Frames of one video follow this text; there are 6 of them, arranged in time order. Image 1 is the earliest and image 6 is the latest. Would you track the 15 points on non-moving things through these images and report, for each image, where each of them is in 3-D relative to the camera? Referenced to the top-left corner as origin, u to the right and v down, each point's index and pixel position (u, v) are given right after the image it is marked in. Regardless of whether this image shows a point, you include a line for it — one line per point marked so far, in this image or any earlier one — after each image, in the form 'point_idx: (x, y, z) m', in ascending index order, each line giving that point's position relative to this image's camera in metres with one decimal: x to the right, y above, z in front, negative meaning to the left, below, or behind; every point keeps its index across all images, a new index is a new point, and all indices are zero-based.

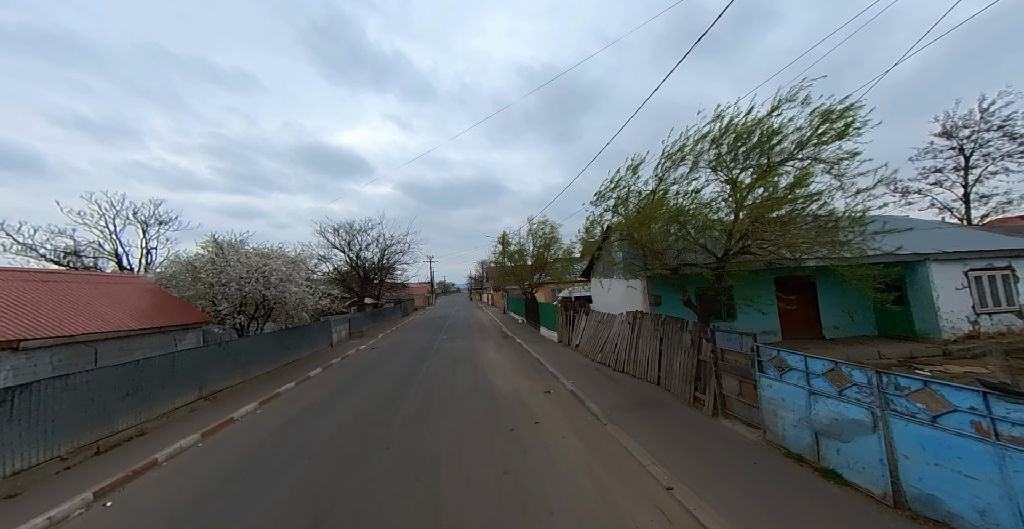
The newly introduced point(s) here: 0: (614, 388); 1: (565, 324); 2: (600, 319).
0: (+2.2, -2.7, +7.2) m
1: (+2.1, -2.4, +12.9) m
2: (+2.7, -1.7, +10.1) m
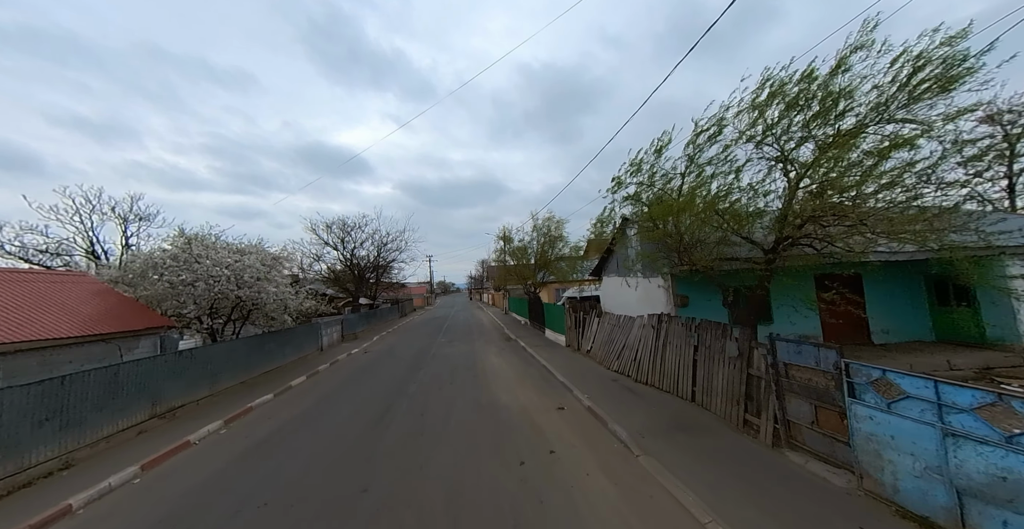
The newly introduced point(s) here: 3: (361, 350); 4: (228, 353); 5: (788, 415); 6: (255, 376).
0: (+2.3, -2.6, +6.1) m
1: (+2.2, -2.3, +11.9) m
2: (+2.8, -1.6, +9.1) m
3: (-6.9, -3.9, +15.3) m
4: (-7.2, -2.2, +8.5) m
5: (+3.4, -1.8, +4.1) m
6: (-7.3, -3.2, +9.5) m
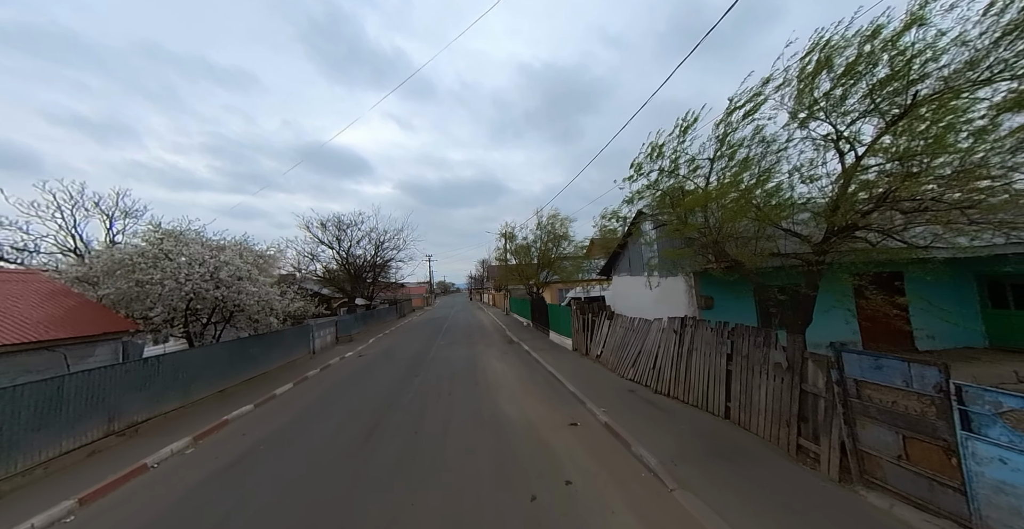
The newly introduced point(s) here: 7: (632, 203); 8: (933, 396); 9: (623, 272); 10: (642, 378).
0: (+2.4, -2.5, +5.4) m
1: (+2.3, -2.2, +11.1) m
2: (+2.9, -1.5, +8.3) m
3: (-6.8, -3.9, +14.6) m
4: (-7.1, -2.2, +7.8) m
5: (+3.5, -1.8, +3.3) m
6: (-7.2, -3.1, +8.8) m
7: (+2.7, +1.4, +7.6) m
8: (+3.5, -1.1, +2.8) m
9: (+3.5, -0.2, +10.4) m
10: (+2.8, -2.5, +7.3) m
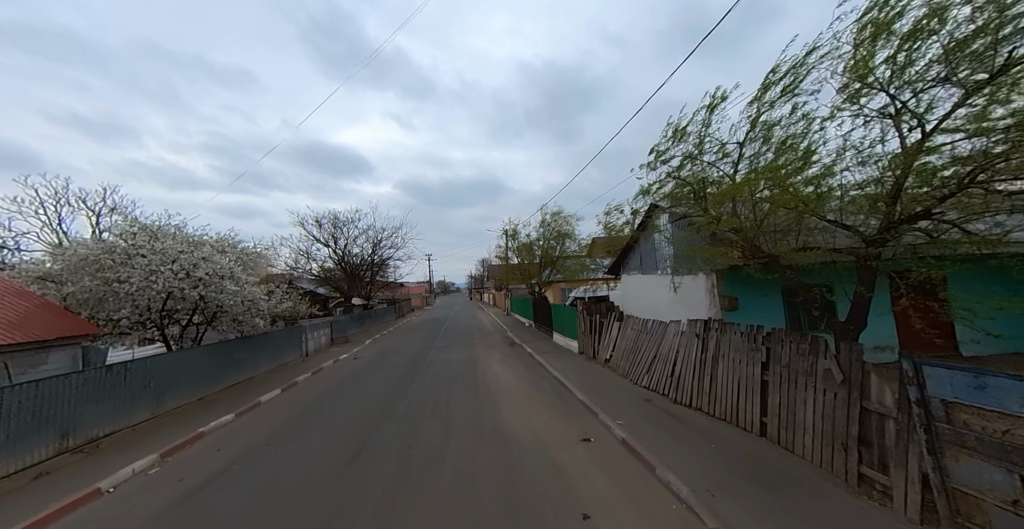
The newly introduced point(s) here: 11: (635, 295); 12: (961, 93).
0: (+2.5, -2.5, +4.7) m
1: (+2.4, -2.2, +10.5) m
2: (+3.0, -1.5, +7.7) m
3: (-6.7, -3.8, +13.9) m
4: (-7.1, -2.1, +7.1) m
5: (+3.5, -1.7, +2.7) m
6: (-7.1, -3.1, +8.2) m
7: (+2.8, +1.4, +6.9) m
8: (+3.5, -1.0, +2.2) m
9: (+3.5, -0.2, +9.8) m
10: (+2.9, -2.4, +6.7) m
11: (+3.6, -0.9, +9.7) m
12: (+4.4, +1.7, +3.3) m
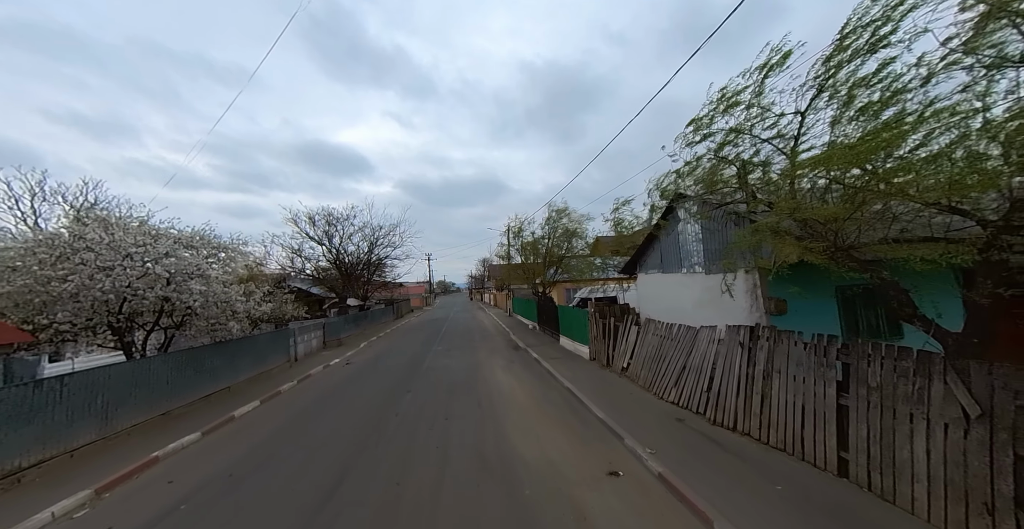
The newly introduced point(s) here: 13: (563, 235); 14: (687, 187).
0: (+2.6, -2.4, +3.8) m
1: (+2.5, -2.1, +9.6) m
2: (+3.2, -1.4, +6.8) m
3: (-6.6, -3.7, +13.0) m
4: (-6.9, -2.0, +6.2) m
5: (+3.7, -1.7, +1.8) m
6: (-7.0, -3.0, +7.2) m
7: (+3.0, +1.5, +6.0) m
8: (+3.7, -1.0, +1.2) m
9: (+3.7, -0.1, +8.8) m
10: (+3.0, -2.3, +5.8) m
11: (+3.7, -0.8, +8.8) m
12: (+4.5, +1.7, +2.4) m
13: (+2.8, +1.7, +19.6) m
14: (+3.1, +1.4, +5.9) m
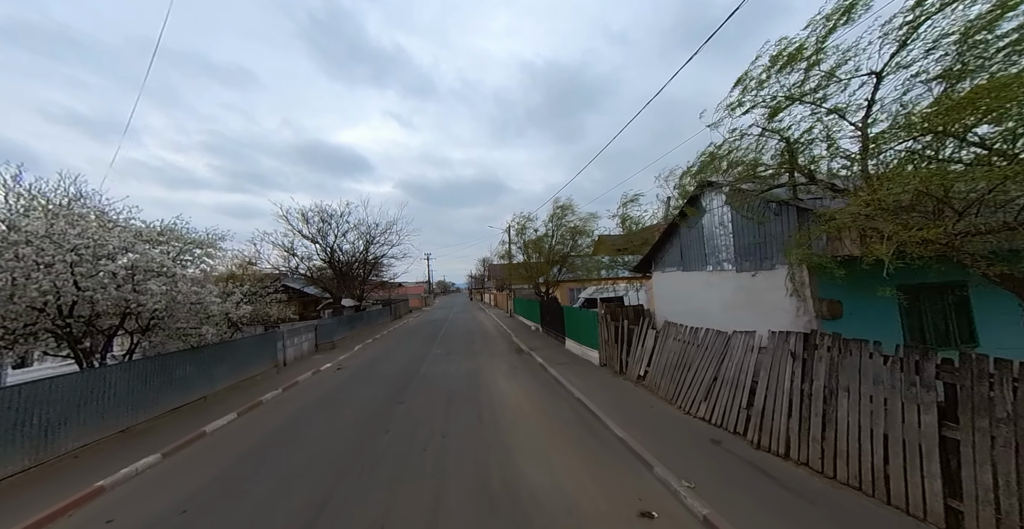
0: (+2.7, -2.3, +3.0) m
1: (+2.6, -2.1, +8.8) m
2: (+3.3, -1.4, +6.0) m
3: (-6.5, -3.7, +12.2) m
4: (-6.8, -2.0, +5.4) m
5: (+3.8, -1.6, +1.0) m
6: (-6.9, -2.9, +6.5) m
7: (+3.1, +1.5, +5.2) m
8: (+3.8, -0.9, +0.4) m
9: (+3.8, -0.1, +8.1) m
10: (+3.1, -2.3, +5.0) m
11: (+3.8, -0.8, +8.0) m
12: (+4.6, +1.8, +1.6) m
13: (+2.9, +1.8, +18.8) m
14: (+3.2, +1.4, +5.1) m
